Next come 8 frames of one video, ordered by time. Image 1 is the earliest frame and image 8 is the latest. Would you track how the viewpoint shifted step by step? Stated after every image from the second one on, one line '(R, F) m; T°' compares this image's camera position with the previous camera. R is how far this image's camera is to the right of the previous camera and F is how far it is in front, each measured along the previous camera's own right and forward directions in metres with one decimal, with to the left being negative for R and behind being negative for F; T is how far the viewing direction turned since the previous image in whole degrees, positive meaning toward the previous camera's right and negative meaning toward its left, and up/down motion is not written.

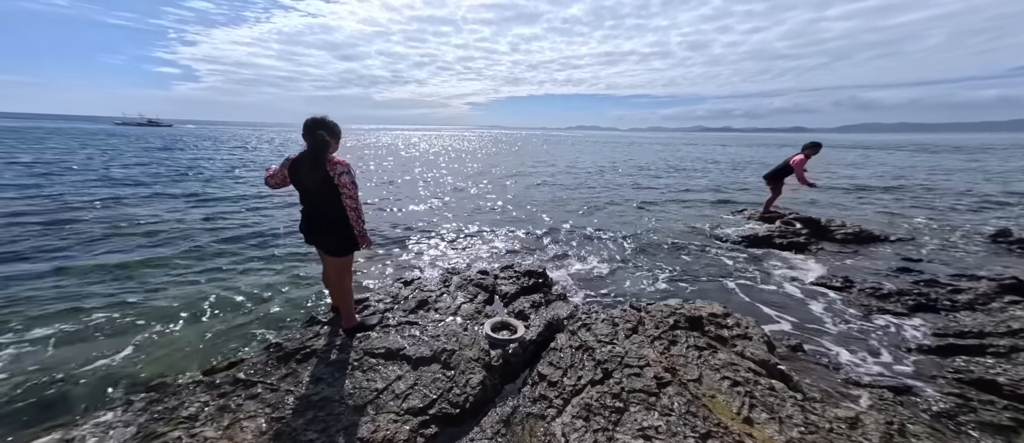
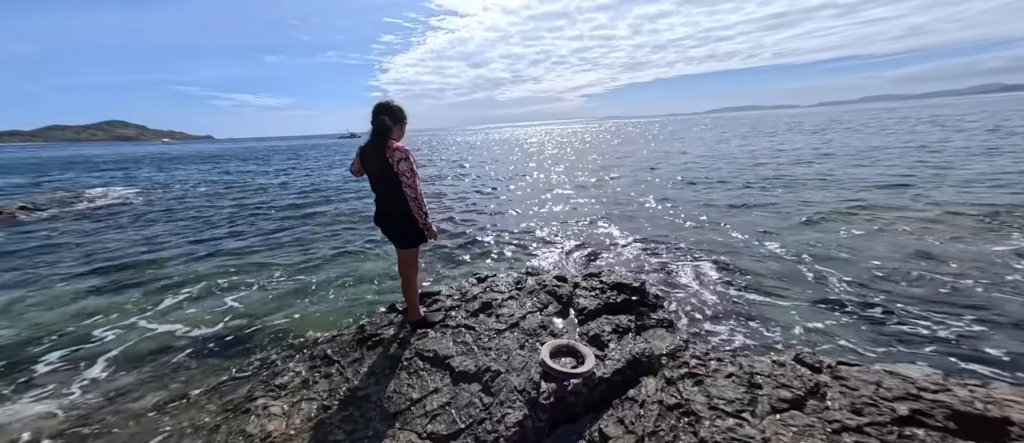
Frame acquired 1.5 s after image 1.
(+0.4, +0.7) m; -22°
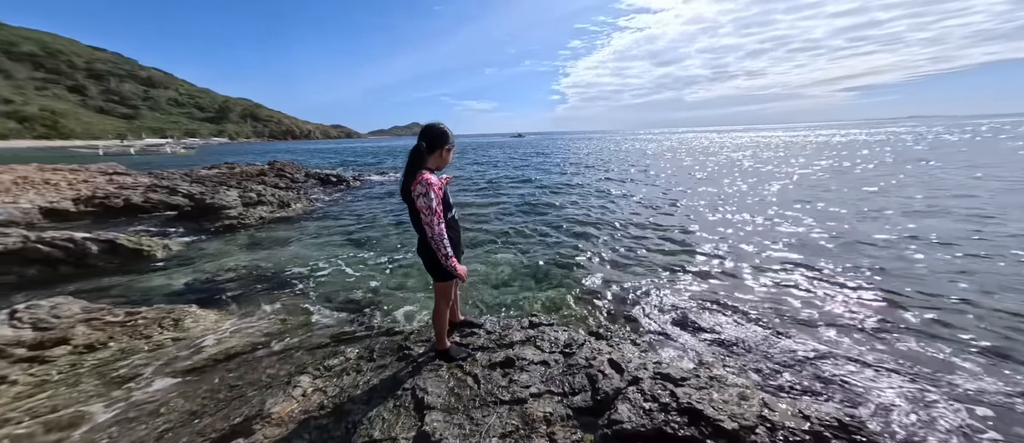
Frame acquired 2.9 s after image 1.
(+1.0, +0.8) m; -29°
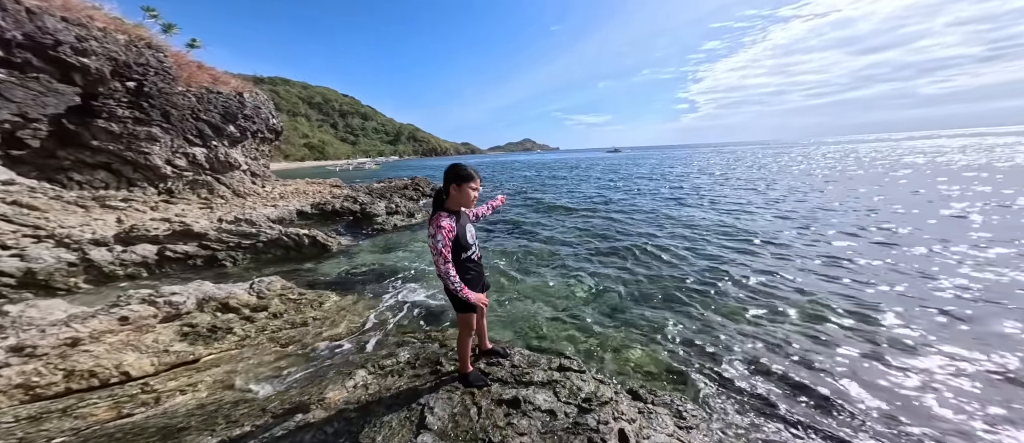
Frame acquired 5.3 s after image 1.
(+0.9, +0.1) m; -21°
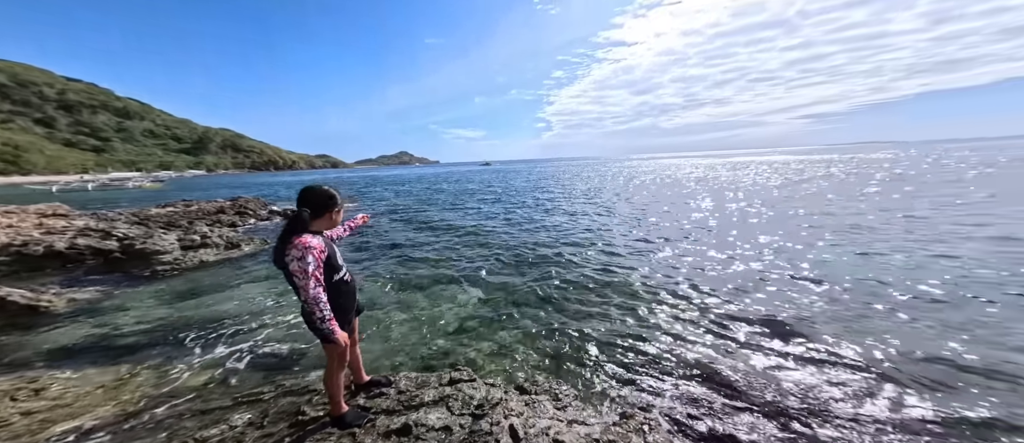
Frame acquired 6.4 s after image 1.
(0.0, 0.0) m; +21°
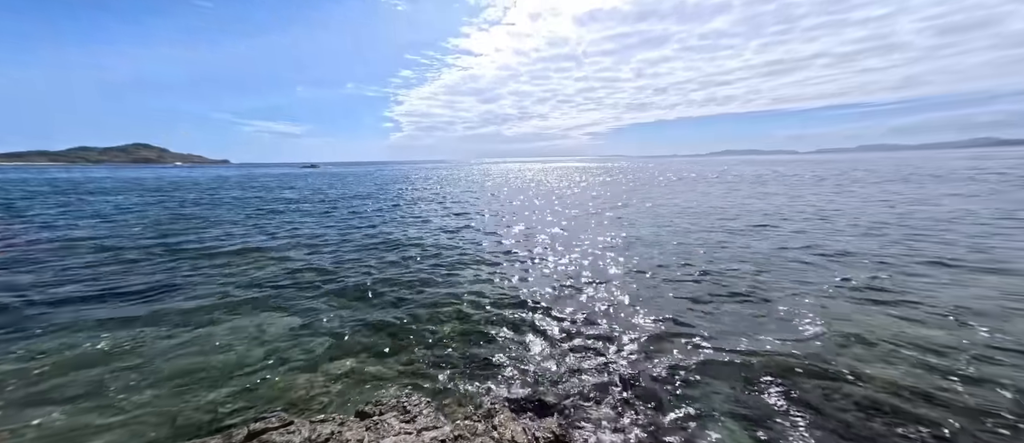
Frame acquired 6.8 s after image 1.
(+0.3, -0.2) m; +24°
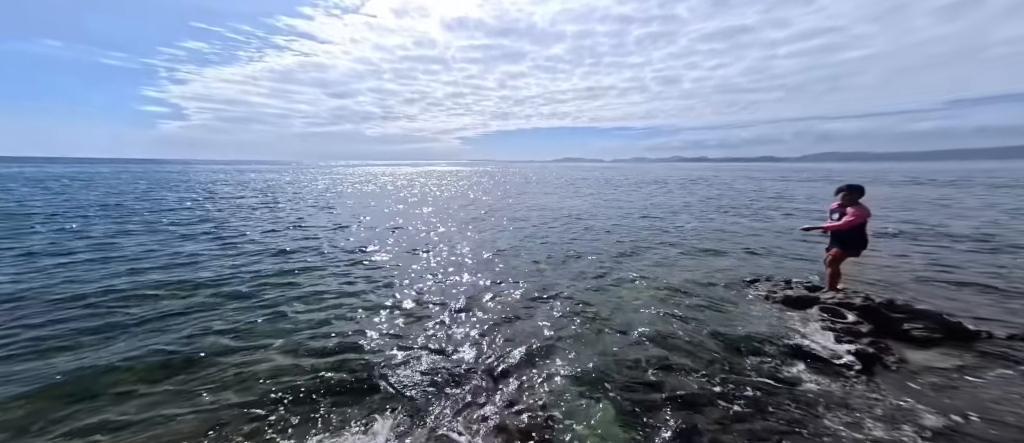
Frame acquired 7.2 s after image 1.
(-2.2, +0.2) m; +28°
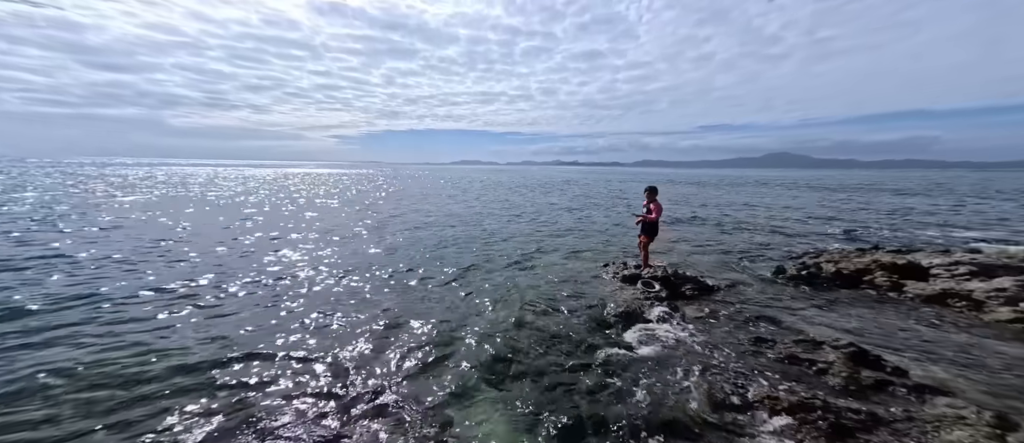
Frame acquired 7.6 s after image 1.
(-0.3, +0.5) m; +19°
